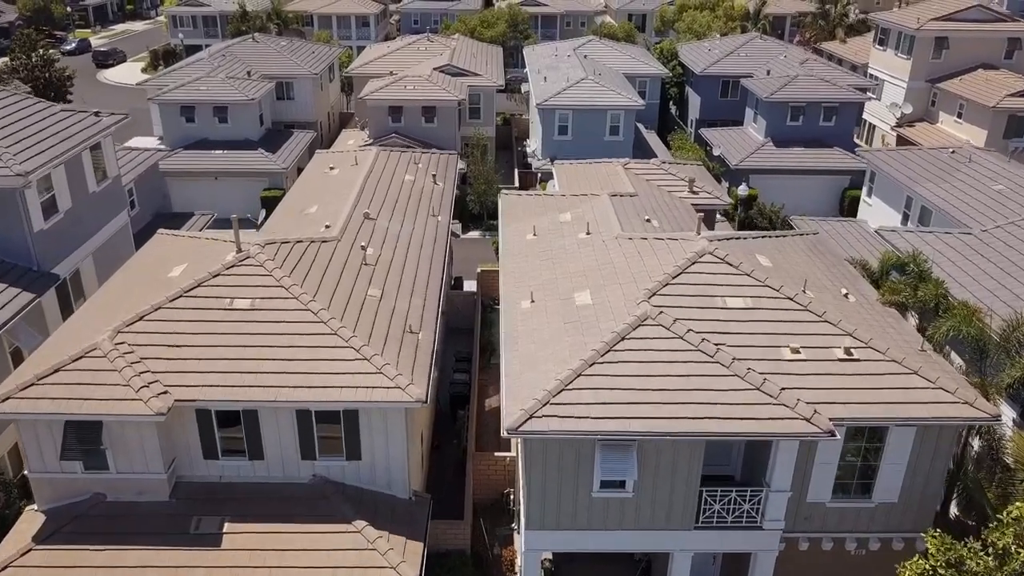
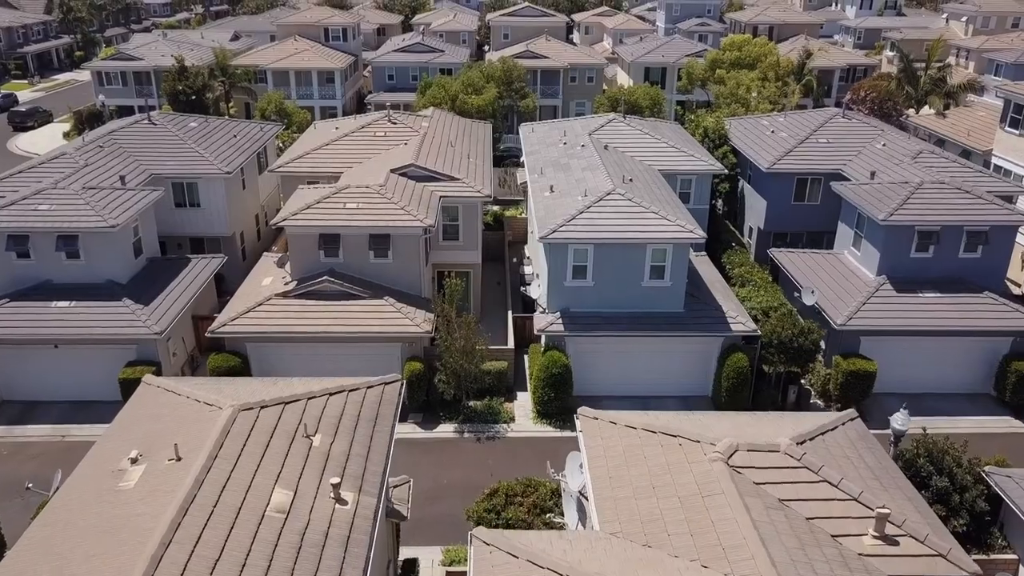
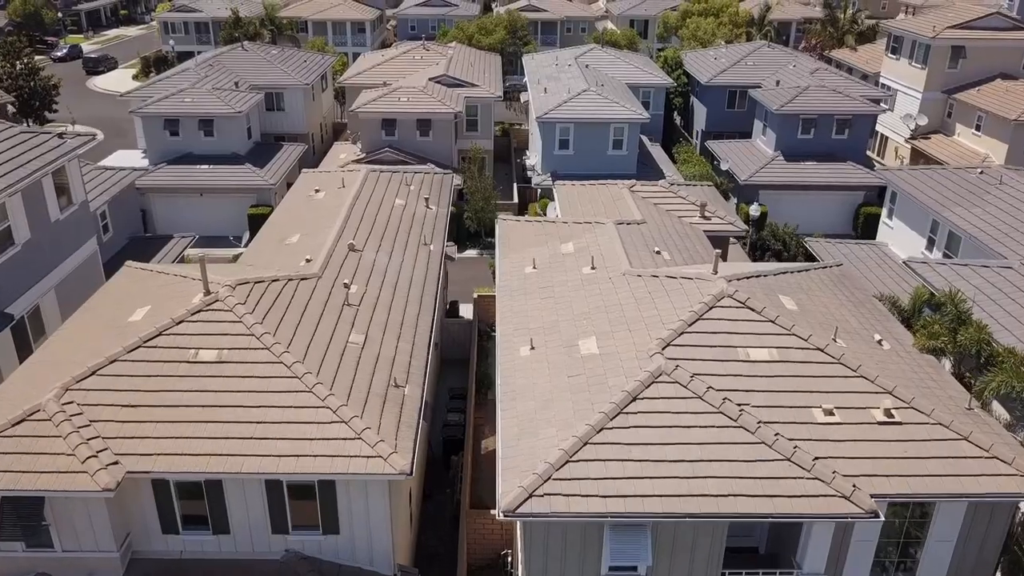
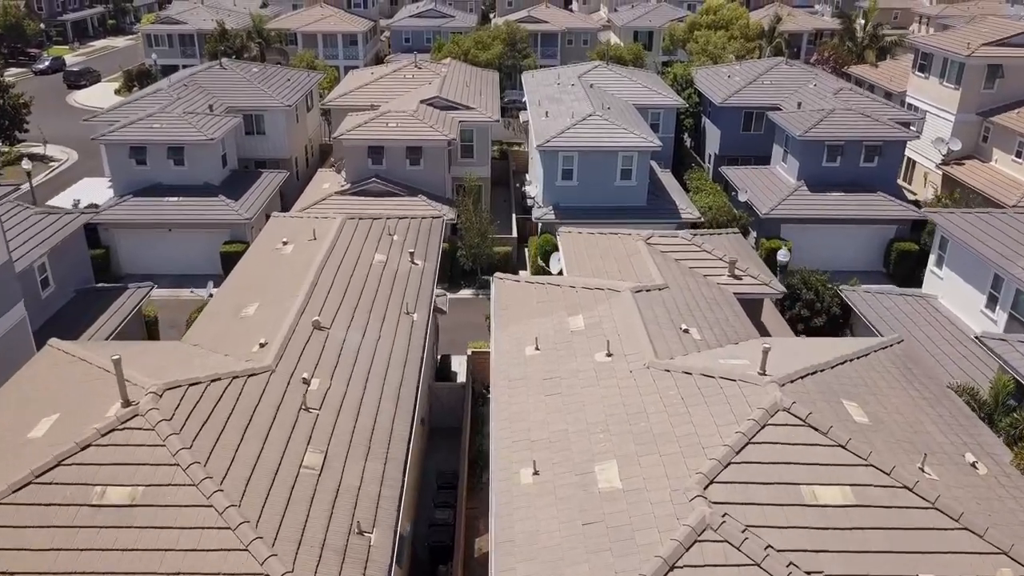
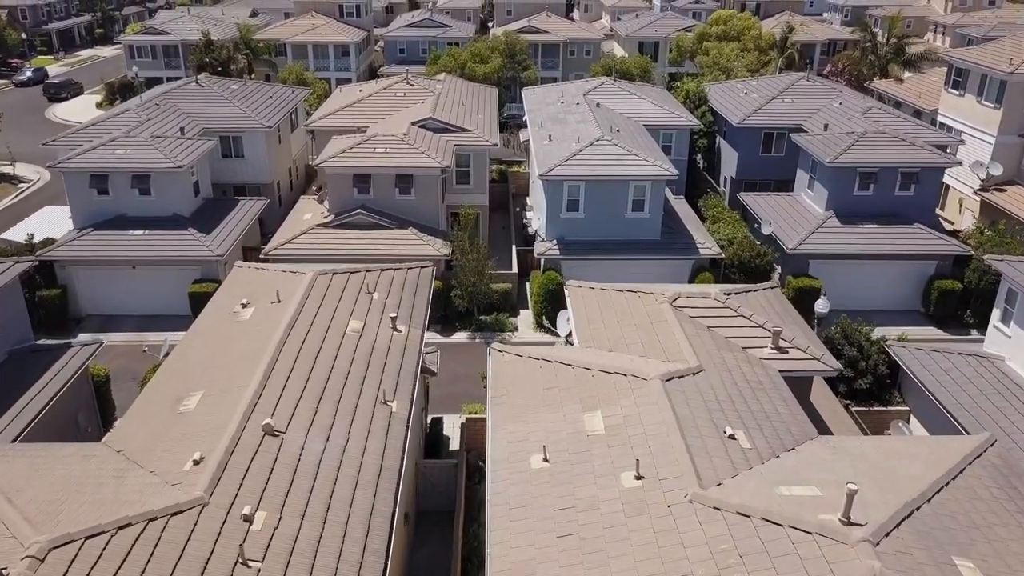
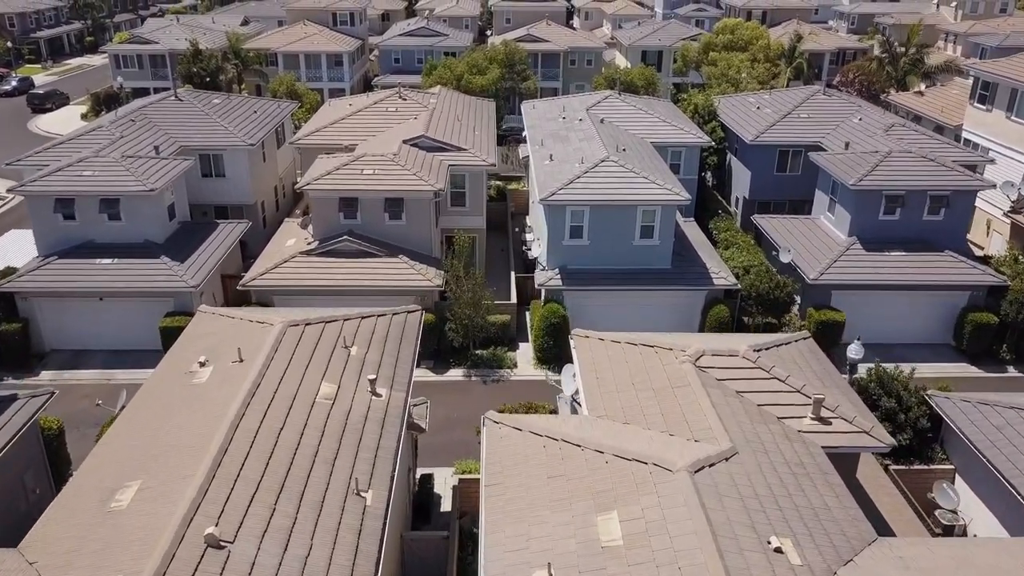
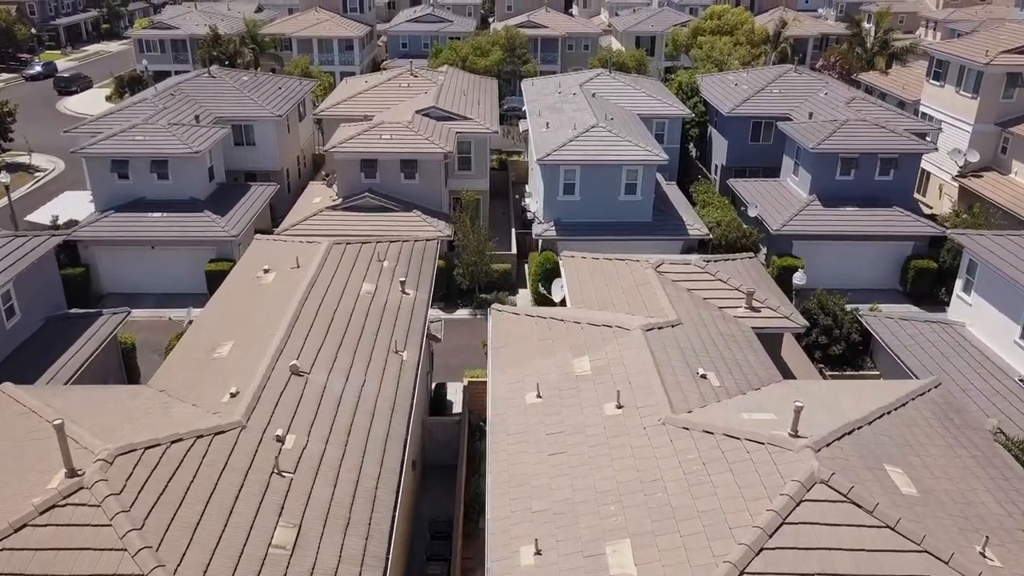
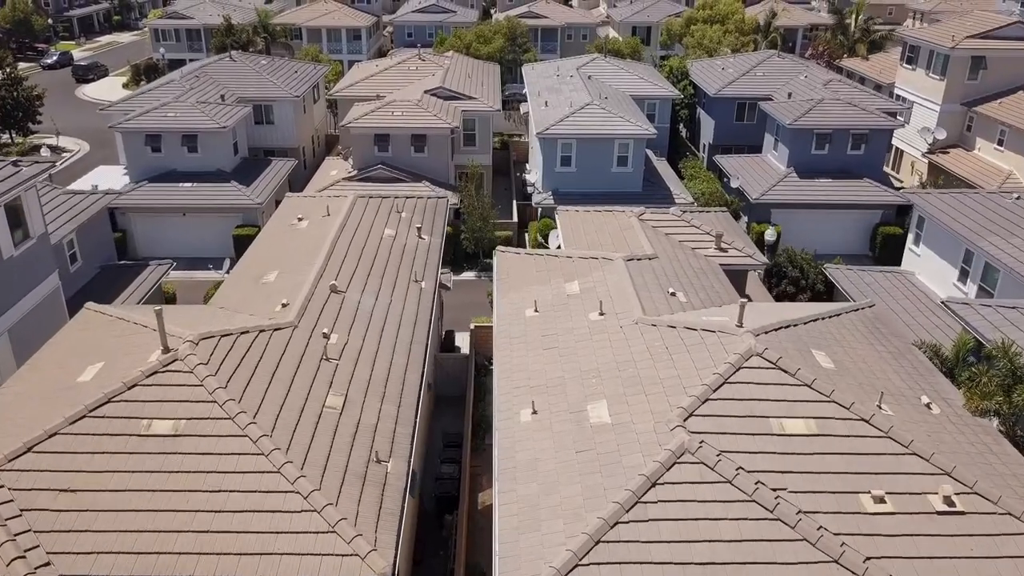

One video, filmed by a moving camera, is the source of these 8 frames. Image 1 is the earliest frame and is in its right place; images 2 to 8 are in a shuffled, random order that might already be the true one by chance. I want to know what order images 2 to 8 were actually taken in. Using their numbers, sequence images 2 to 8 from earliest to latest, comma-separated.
3, 8, 4, 7, 5, 6, 2
